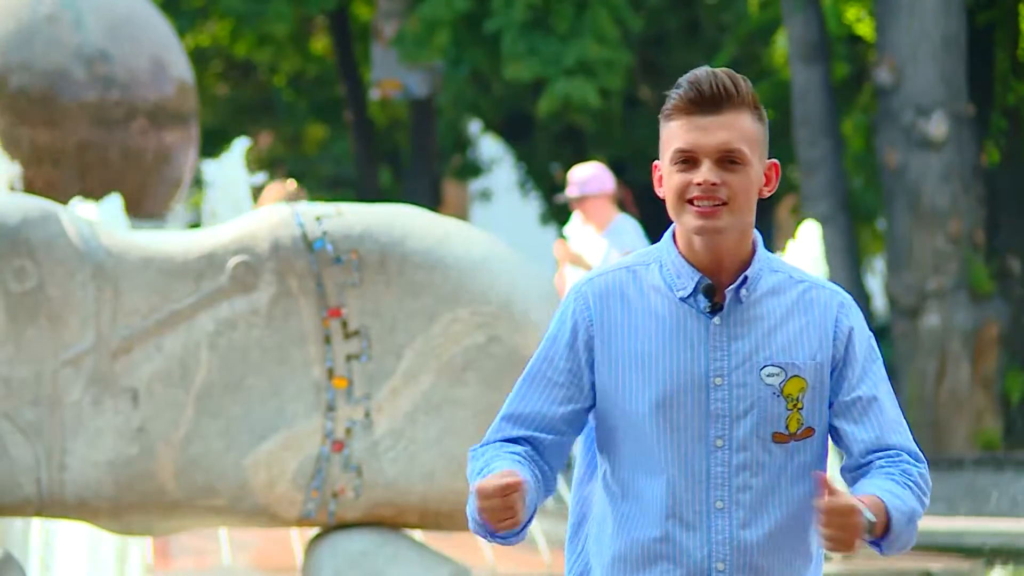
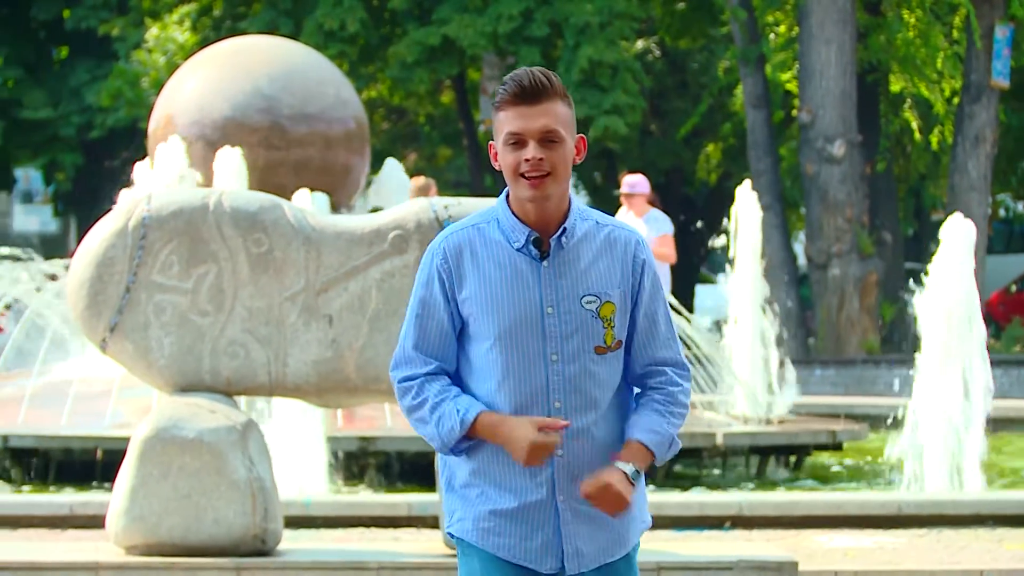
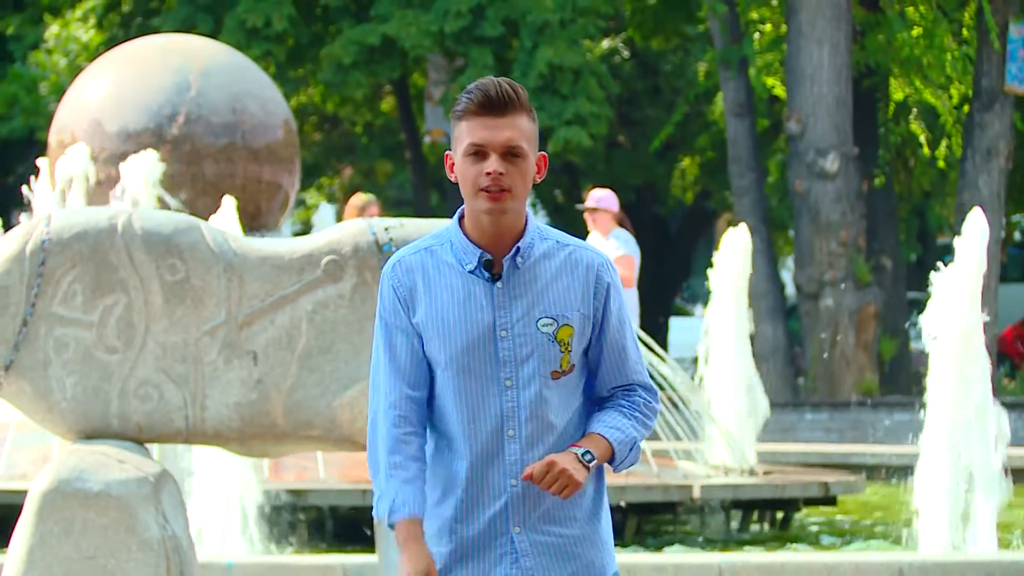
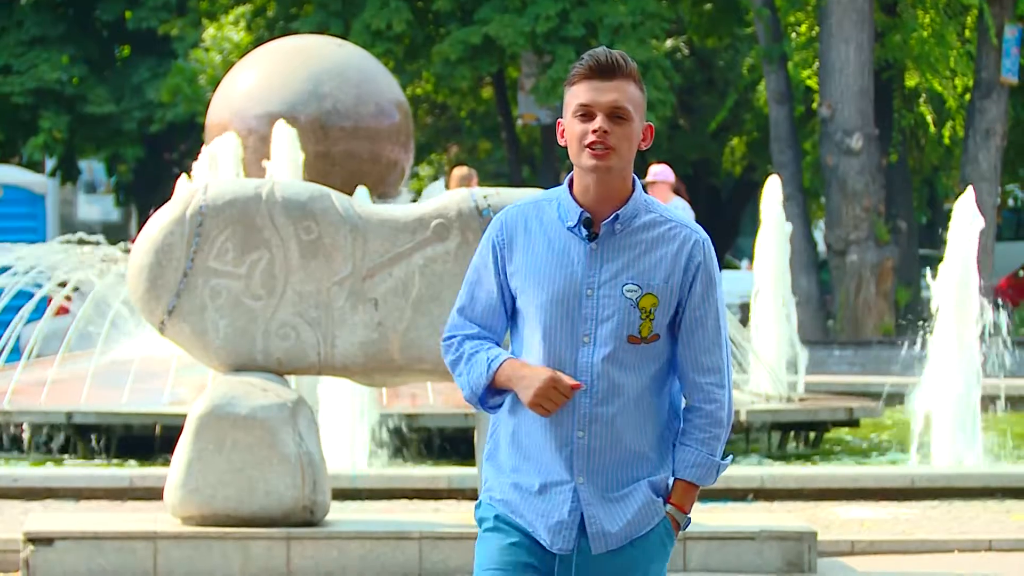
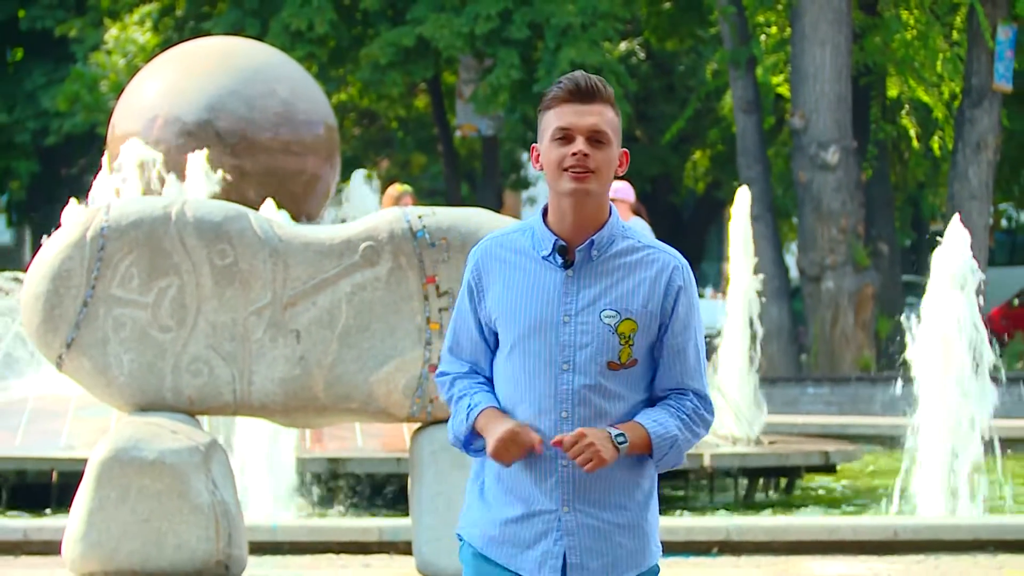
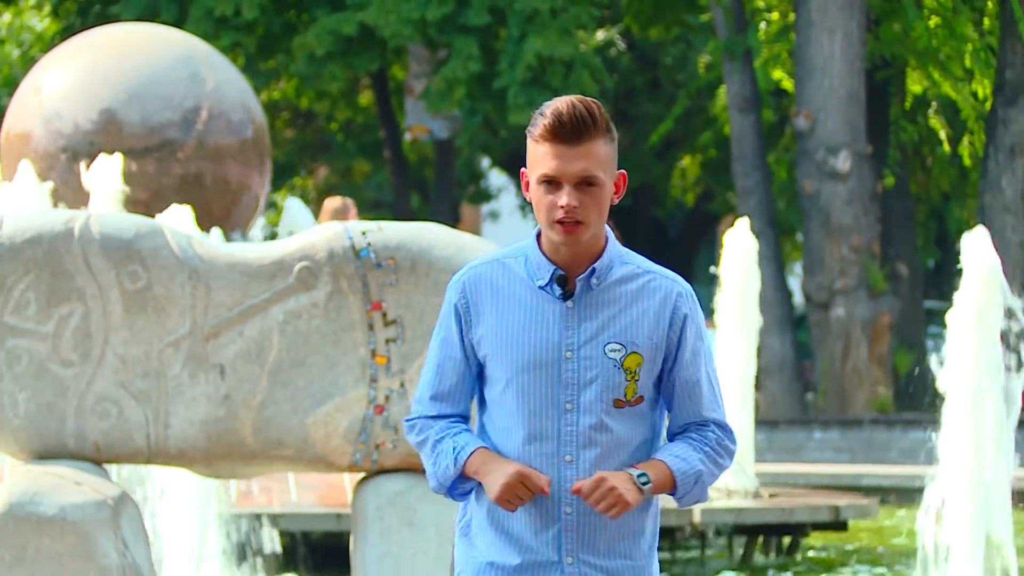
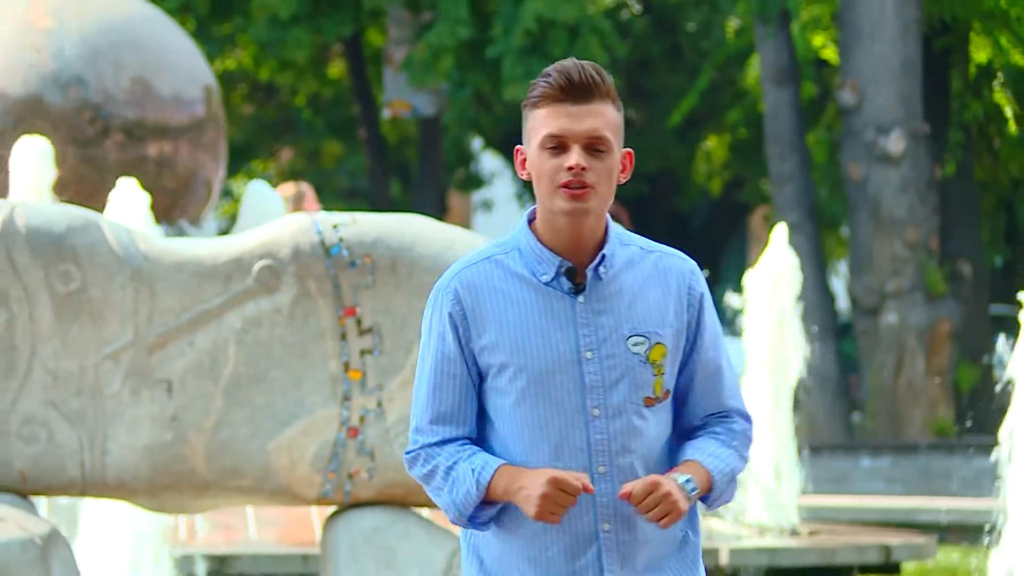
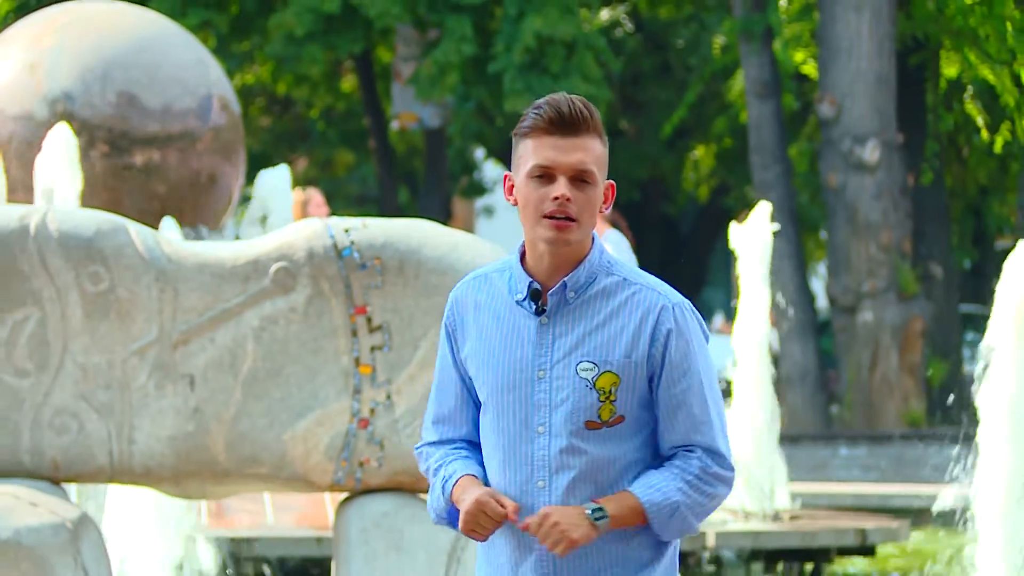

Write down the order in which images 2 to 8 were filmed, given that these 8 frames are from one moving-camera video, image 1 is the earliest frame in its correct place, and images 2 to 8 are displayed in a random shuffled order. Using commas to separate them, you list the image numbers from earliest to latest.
7, 8, 6, 3, 5, 2, 4
